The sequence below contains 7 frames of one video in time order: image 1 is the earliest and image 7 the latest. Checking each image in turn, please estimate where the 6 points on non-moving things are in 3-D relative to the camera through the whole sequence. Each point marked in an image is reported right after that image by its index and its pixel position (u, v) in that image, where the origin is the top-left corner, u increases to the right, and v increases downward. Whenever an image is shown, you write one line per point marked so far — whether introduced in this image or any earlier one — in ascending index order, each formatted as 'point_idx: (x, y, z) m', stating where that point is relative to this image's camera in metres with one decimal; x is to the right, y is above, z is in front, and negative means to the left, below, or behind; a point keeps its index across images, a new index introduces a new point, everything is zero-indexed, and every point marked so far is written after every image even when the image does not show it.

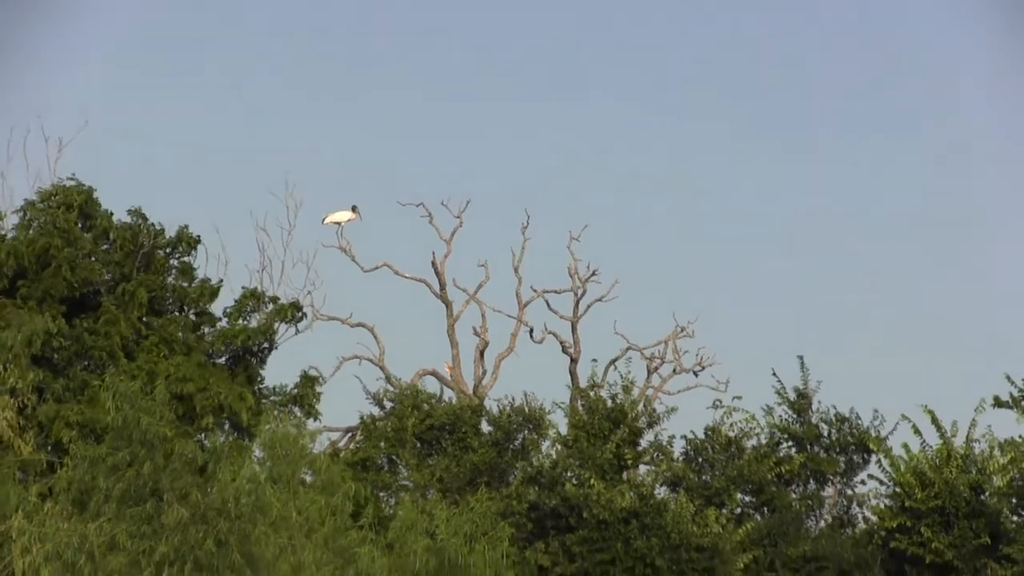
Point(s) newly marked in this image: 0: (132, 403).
0: (-4.3, -1.3, +16.2) m
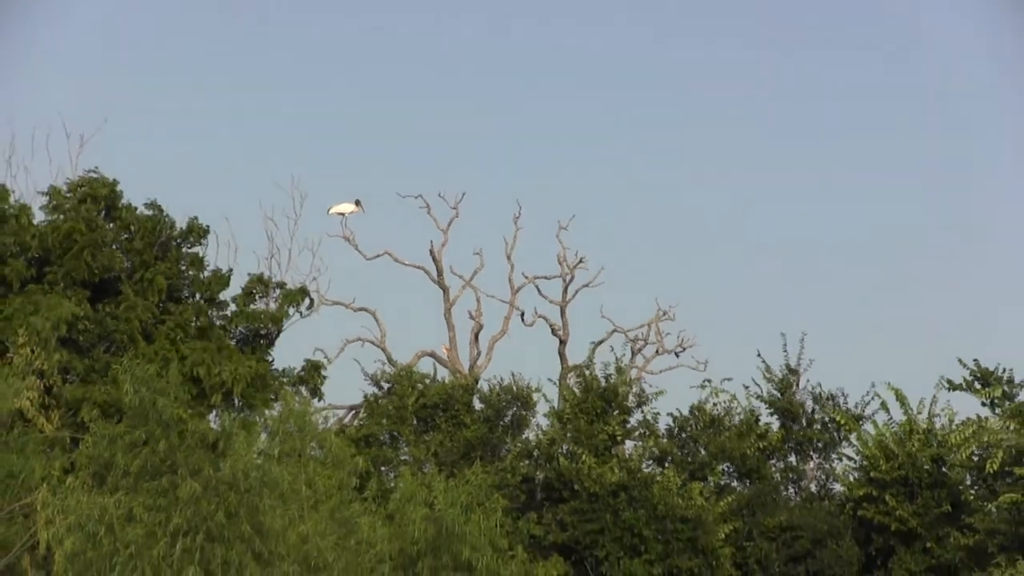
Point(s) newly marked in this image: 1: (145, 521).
0: (-4.4, -1.1, +17.3) m
1: (-4.1, -2.6, +16.2) m
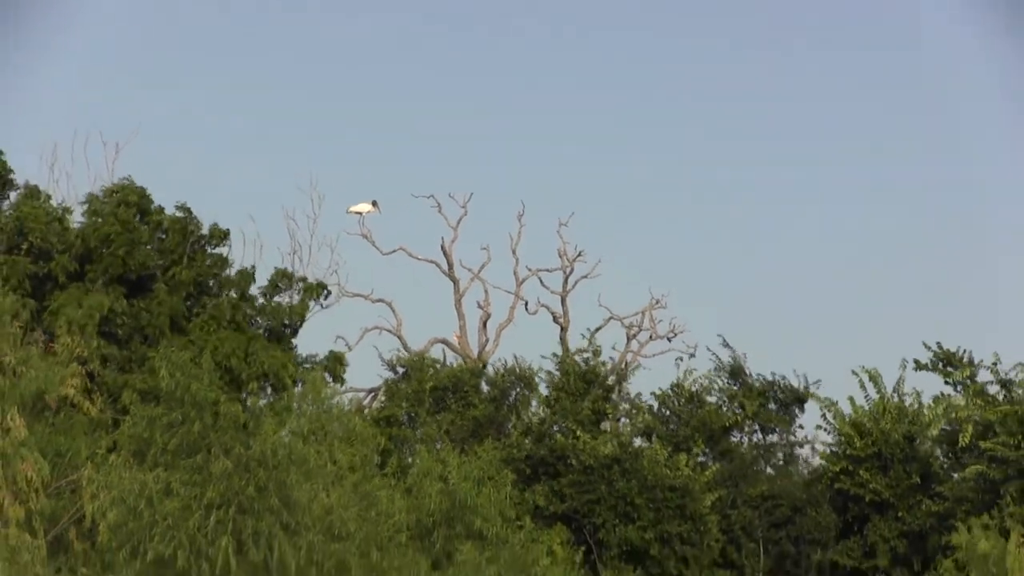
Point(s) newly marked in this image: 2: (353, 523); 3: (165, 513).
0: (-4.3, -1.1, +19.0) m
1: (-4.1, -2.6, +17.8) m
2: (-2.1, -3.2, +19.4) m
3: (-4.3, -2.8, +17.7) m
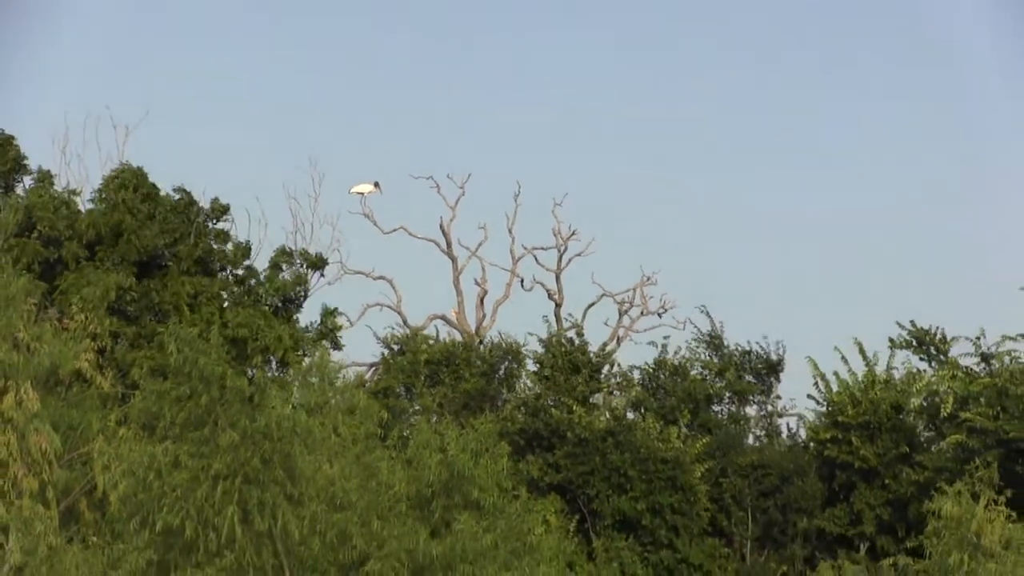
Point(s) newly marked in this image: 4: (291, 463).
0: (-4.4, -0.8, +19.6) m
1: (-4.1, -2.3, +18.5) m
2: (-2.2, -2.9, +20.0) m
3: (-4.3, -2.5, +18.4) m
4: (-2.9, -2.3, +19.1) m
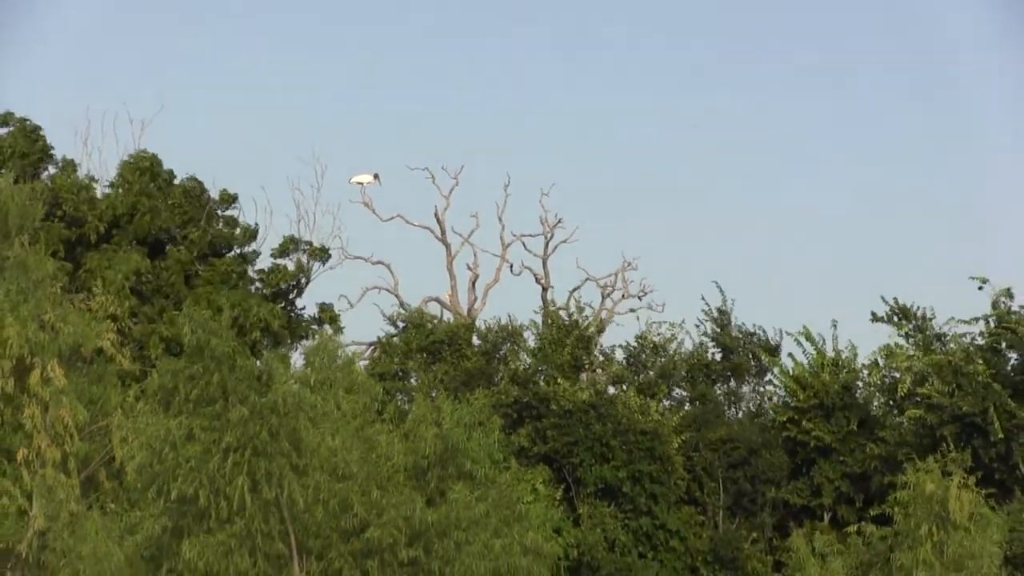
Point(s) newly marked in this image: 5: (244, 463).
0: (-4.5, -0.5, +21.1) m
1: (-4.3, -2.1, +20.0) m
2: (-2.3, -2.6, +21.5) m
3: (-4.5, -2.3, +19.9) m
4: (-3.1, -2.1, +20.6) m
5: (-3.7, -2.4, +19.7) m
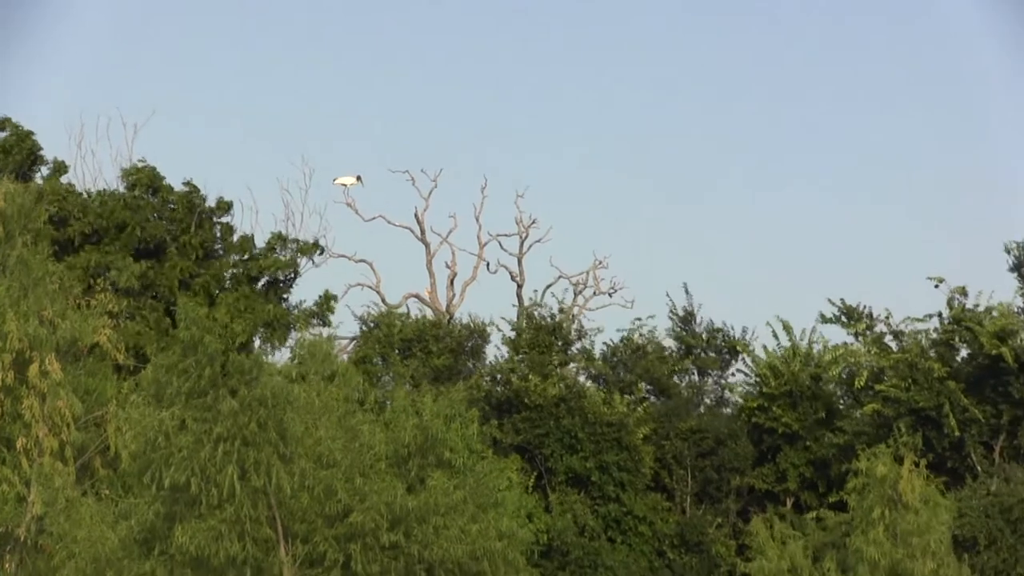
0: (-4.9, -0.5, +22.1) m
1: (-4.7, -2.0, +21.1) m
2: (-2.7, -2.6, +22.6) m
3: (-4.9, -2.3, +21.0) m
4: (-3.5, -2.1, +21.7) m
5: (-4.0, -2.3, +20.8) m
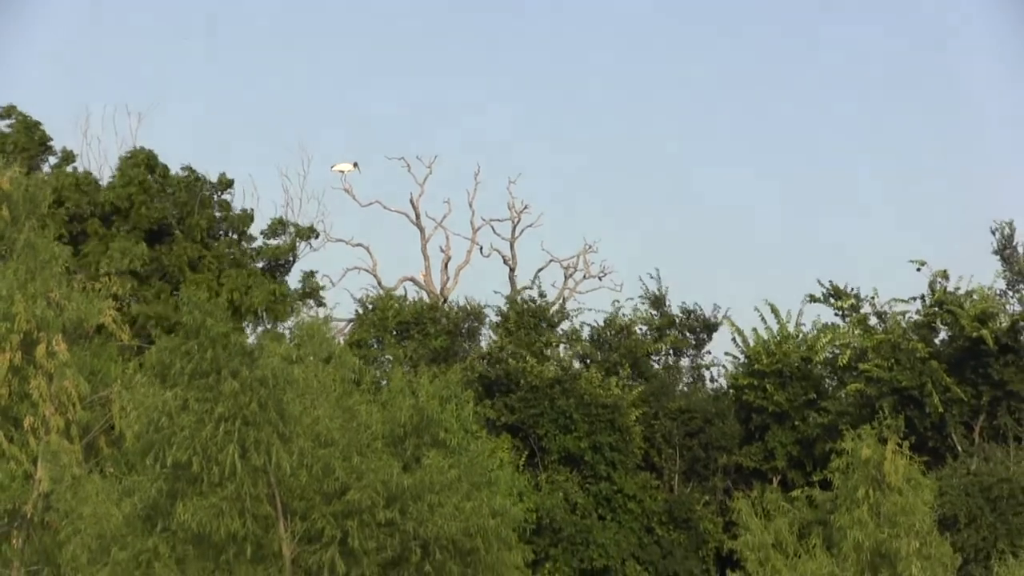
0: (-5.0, -0.2, +22.8) m
1: (-4.8, -1.8, +21.7) m
2: (-2.8, -2.3, +23.2) m
3: (-5.0, -2.0, +21.6) m
4: (-3.6, -1.8, +22.3) m
5: (-4.2, -2.1, +21.4) m
